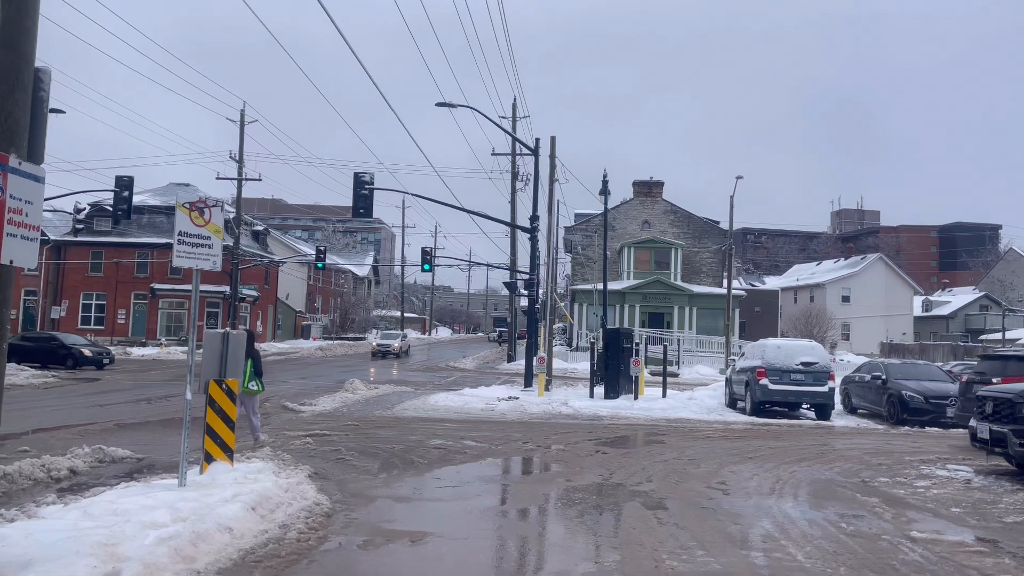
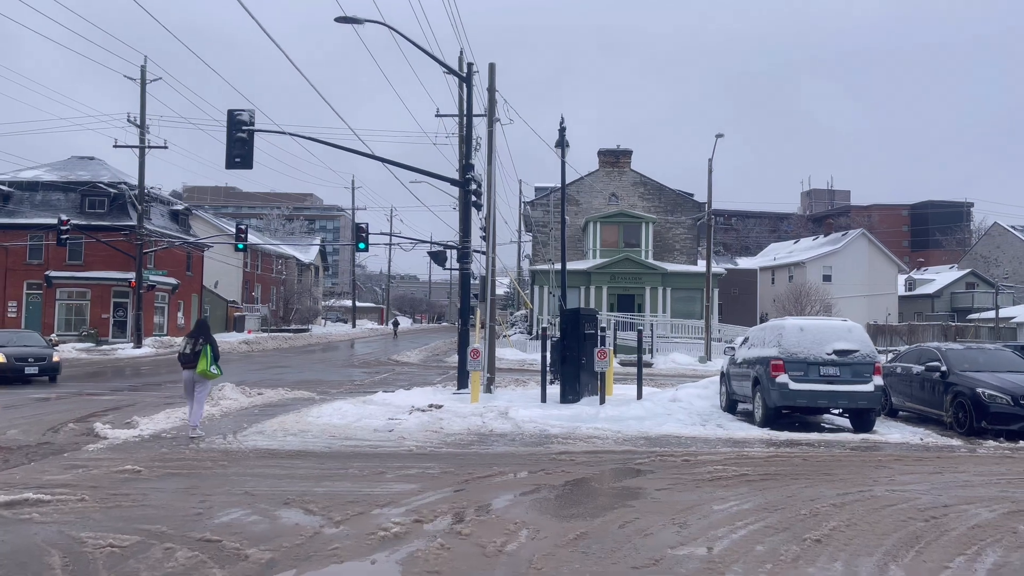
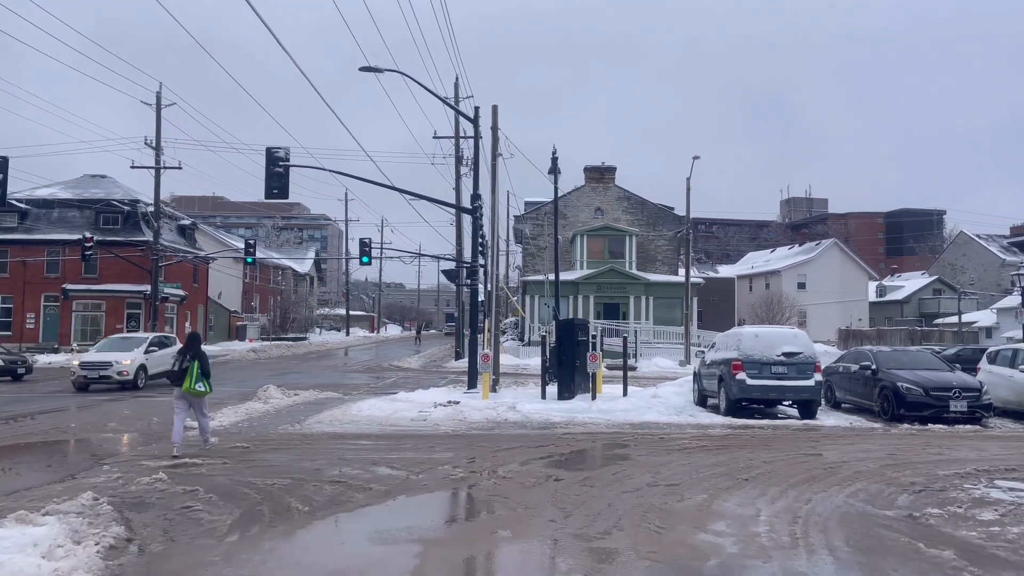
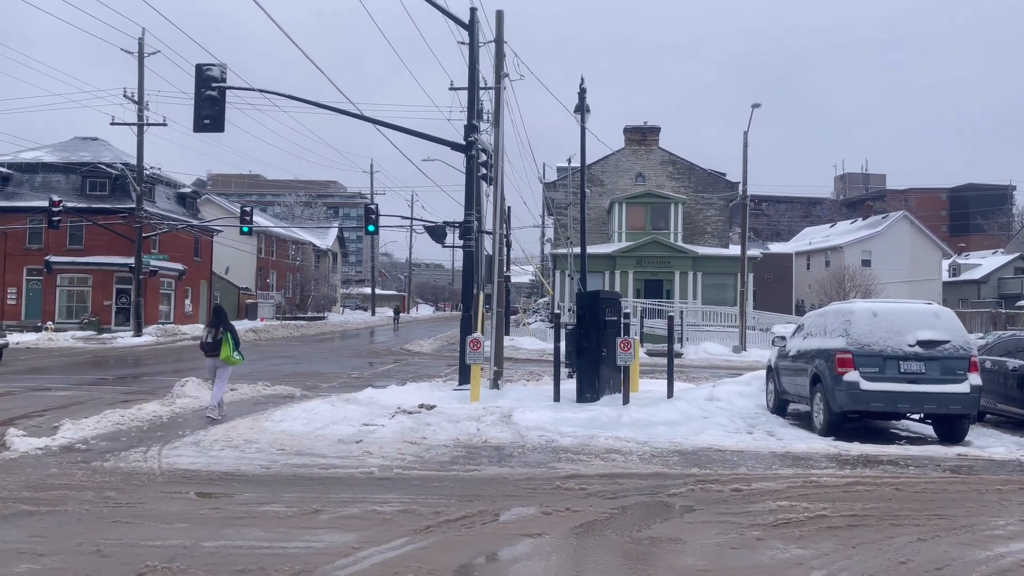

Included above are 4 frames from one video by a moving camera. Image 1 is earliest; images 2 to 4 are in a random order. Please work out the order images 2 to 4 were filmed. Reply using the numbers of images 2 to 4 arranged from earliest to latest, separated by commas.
3, 2, 4
